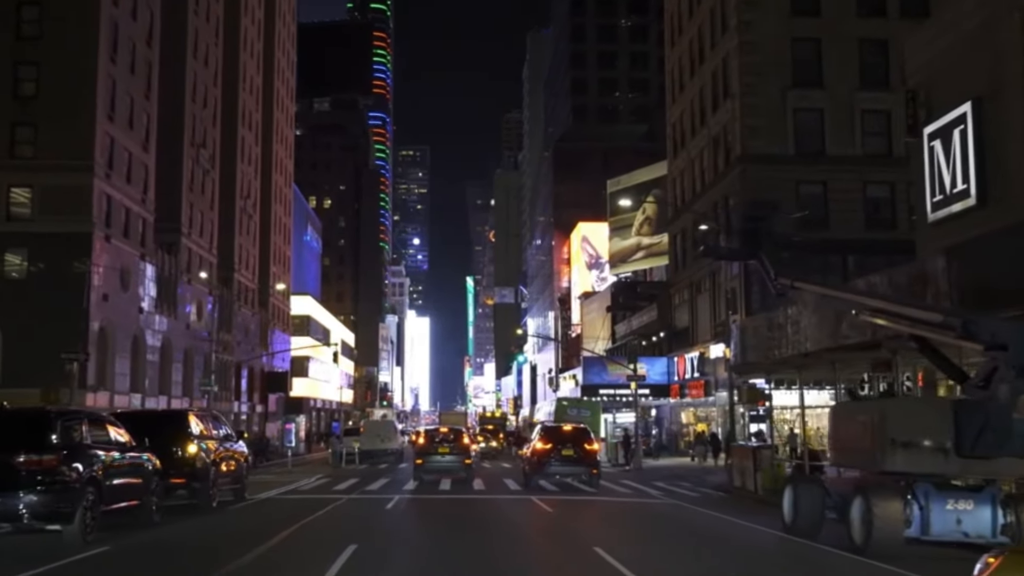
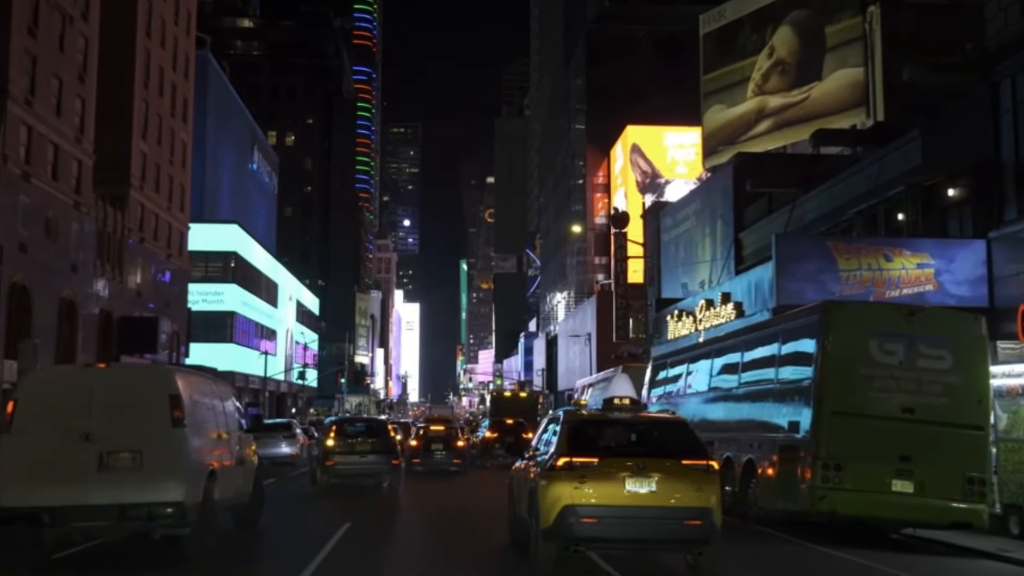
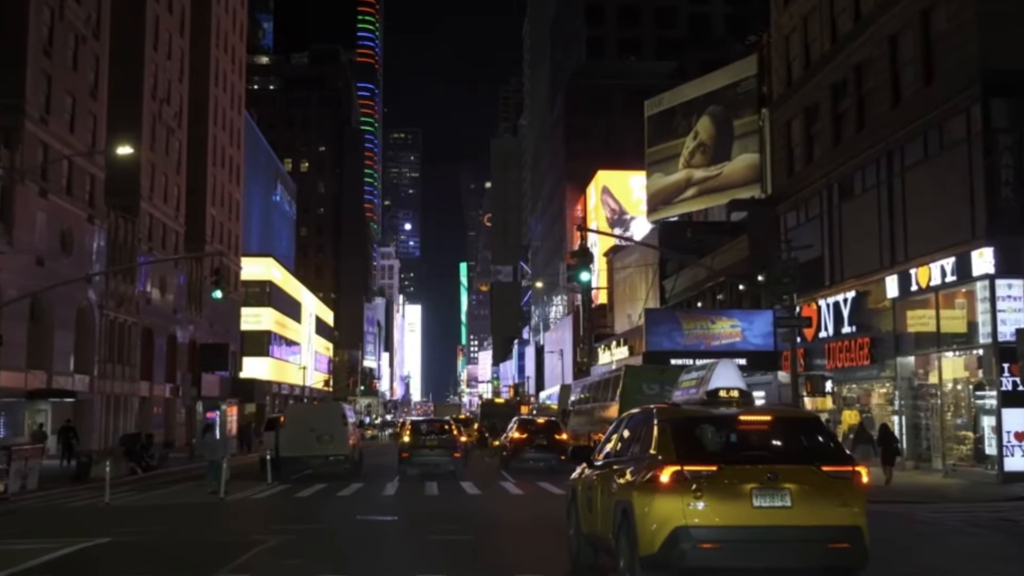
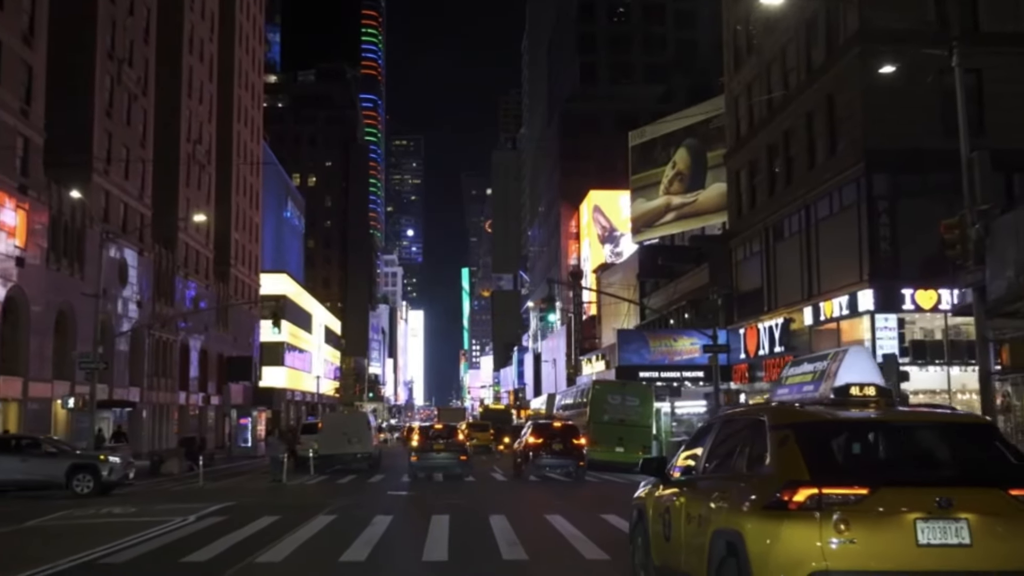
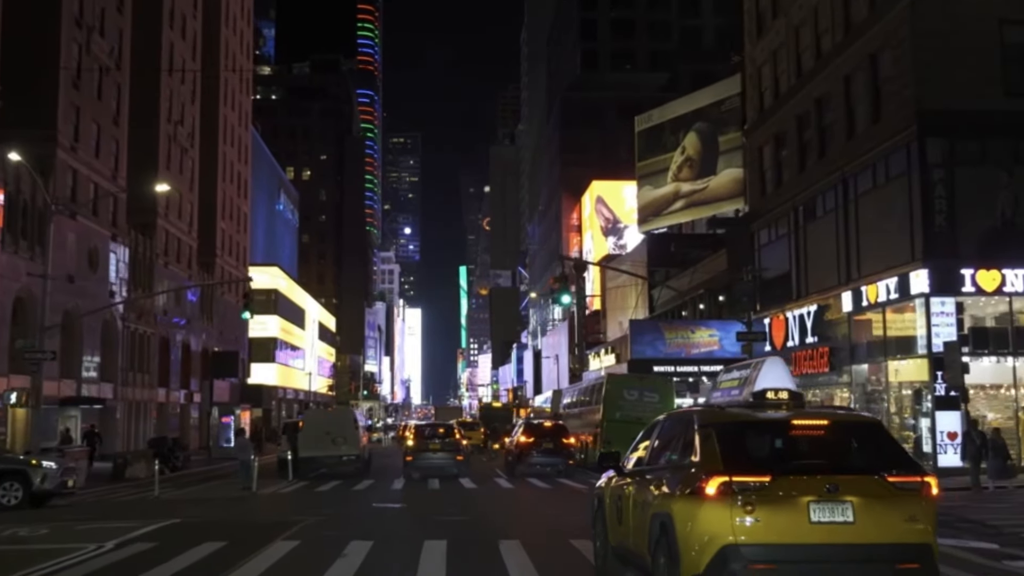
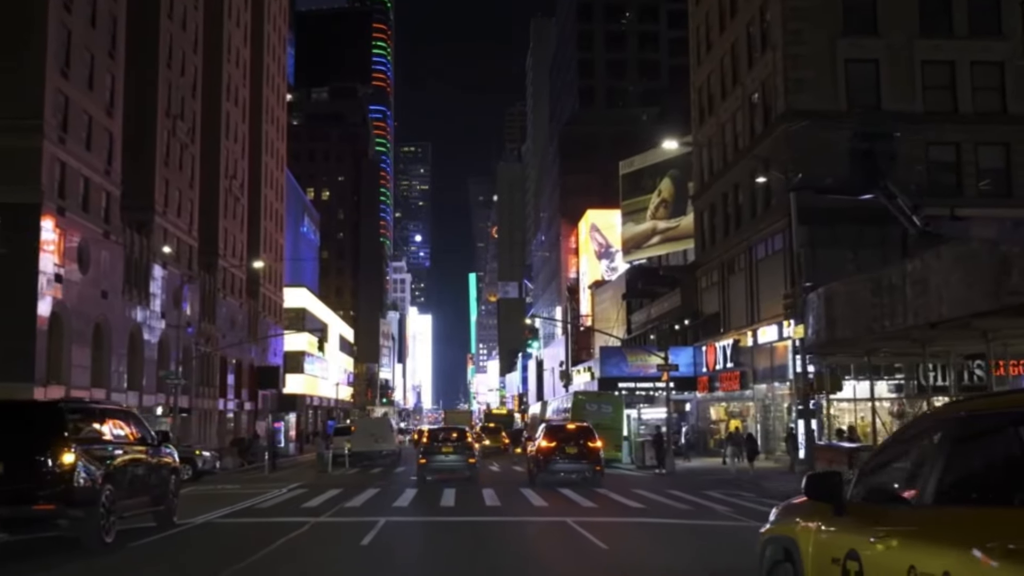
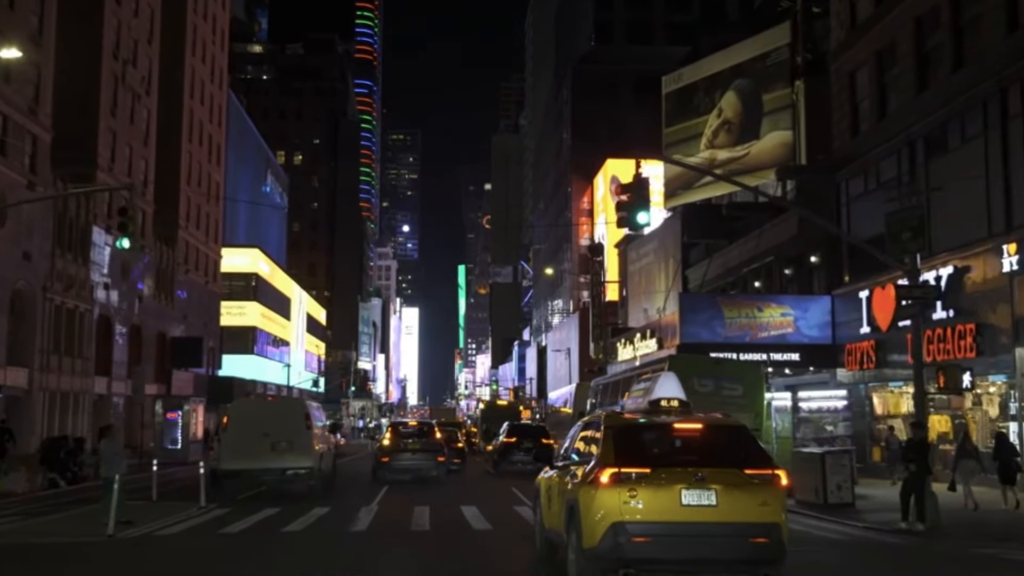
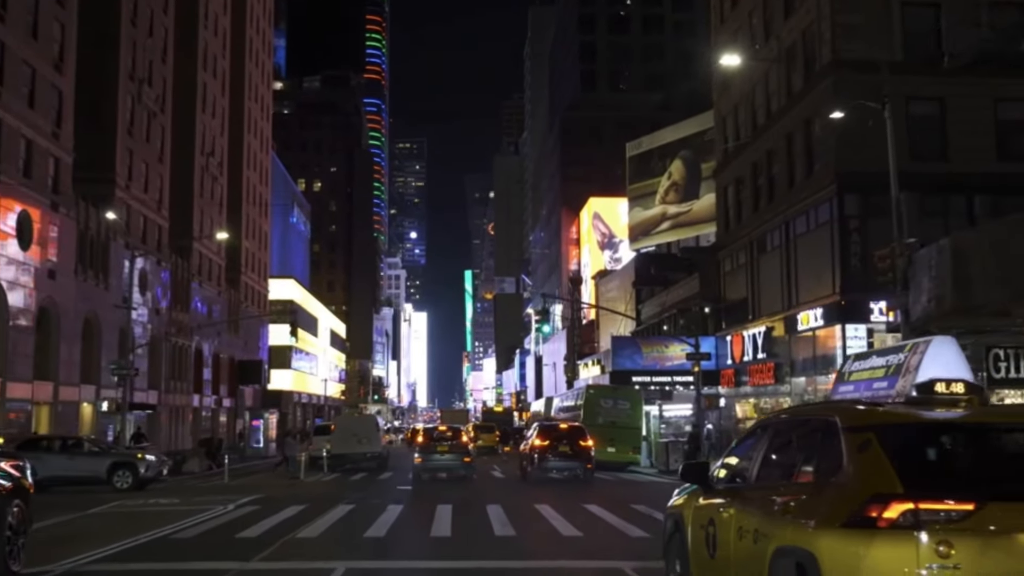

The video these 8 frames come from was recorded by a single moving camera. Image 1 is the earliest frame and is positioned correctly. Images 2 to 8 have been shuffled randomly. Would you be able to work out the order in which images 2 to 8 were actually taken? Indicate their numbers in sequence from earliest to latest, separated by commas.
6, 8, 4, 5, 3, 7, 2
